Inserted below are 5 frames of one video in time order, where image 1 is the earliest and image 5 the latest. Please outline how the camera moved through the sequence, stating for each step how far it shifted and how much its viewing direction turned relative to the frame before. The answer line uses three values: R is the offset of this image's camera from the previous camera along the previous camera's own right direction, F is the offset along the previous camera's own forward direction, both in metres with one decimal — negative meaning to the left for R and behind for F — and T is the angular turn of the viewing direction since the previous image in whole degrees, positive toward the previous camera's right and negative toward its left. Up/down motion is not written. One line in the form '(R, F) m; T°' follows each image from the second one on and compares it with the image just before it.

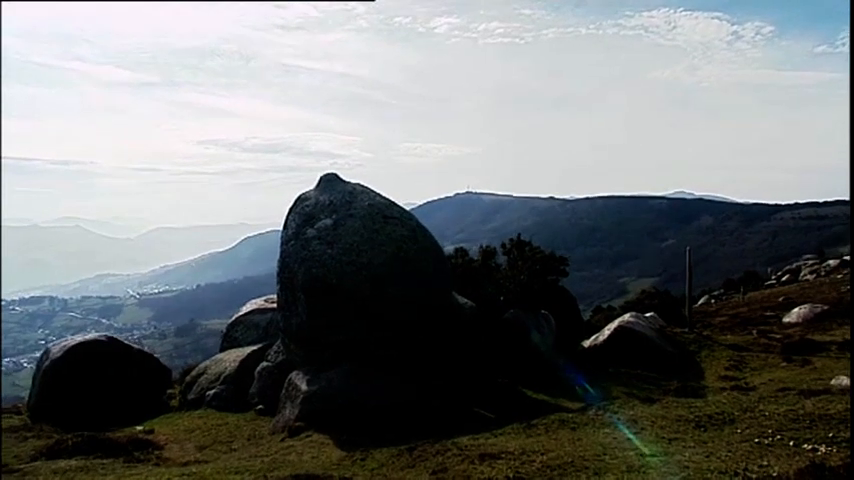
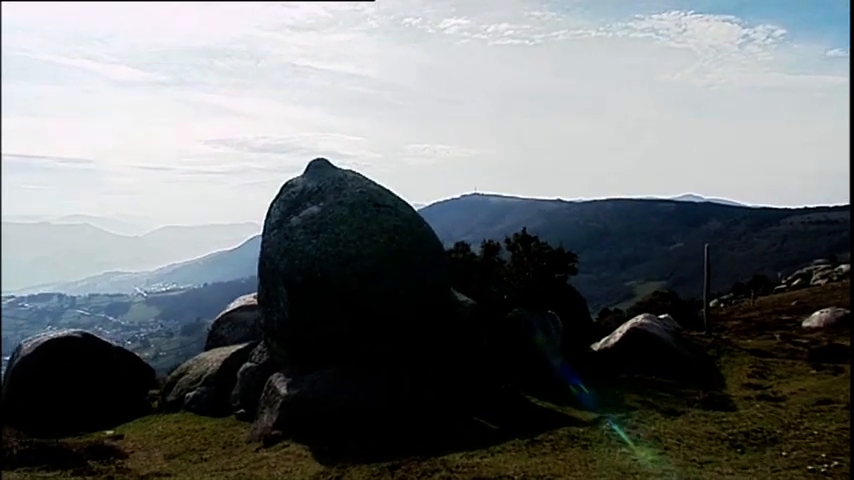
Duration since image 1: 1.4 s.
(+0.2, +1.3) m; -1°
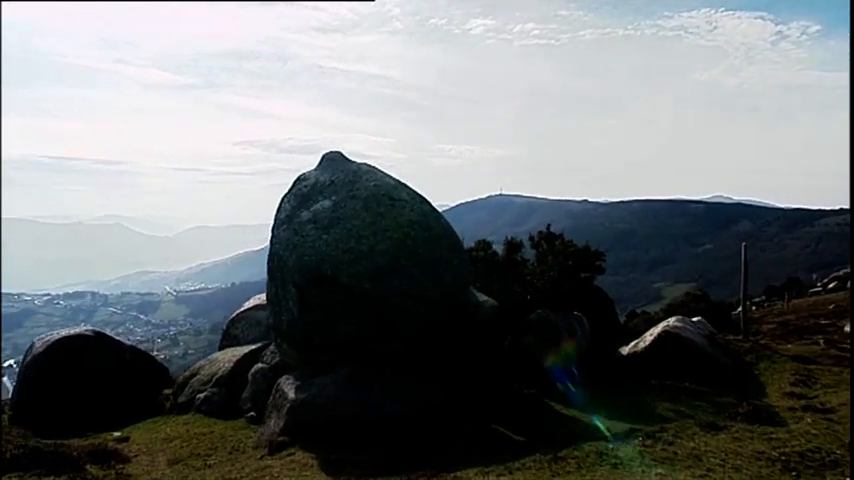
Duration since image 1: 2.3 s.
(+0.2, +0.8) m; -2°
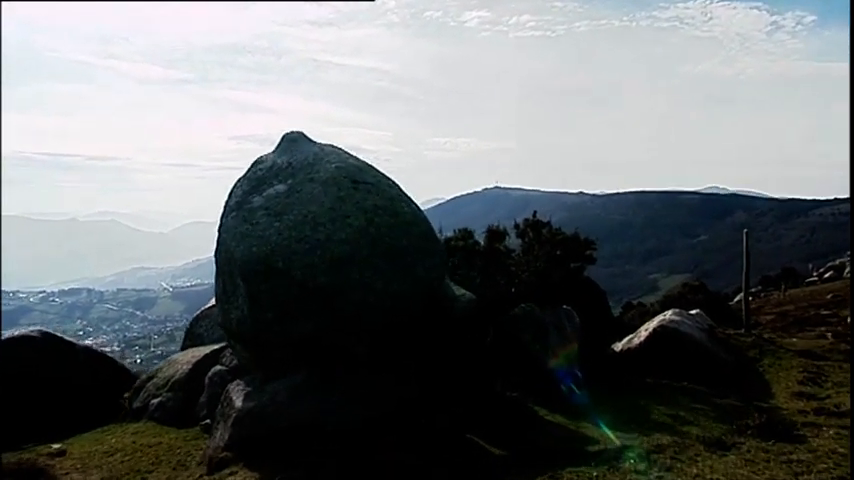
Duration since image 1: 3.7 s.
(+0.5, +1.4) m; 0°
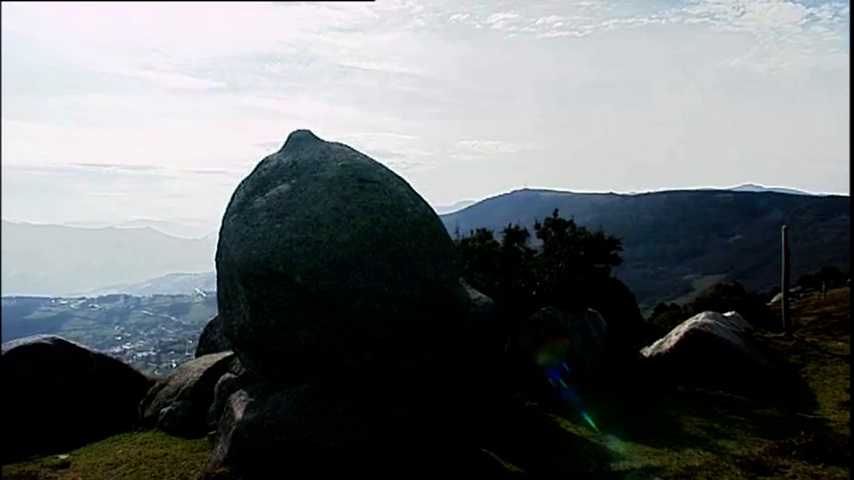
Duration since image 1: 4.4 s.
(+0.3, +0.7) m; -3°
